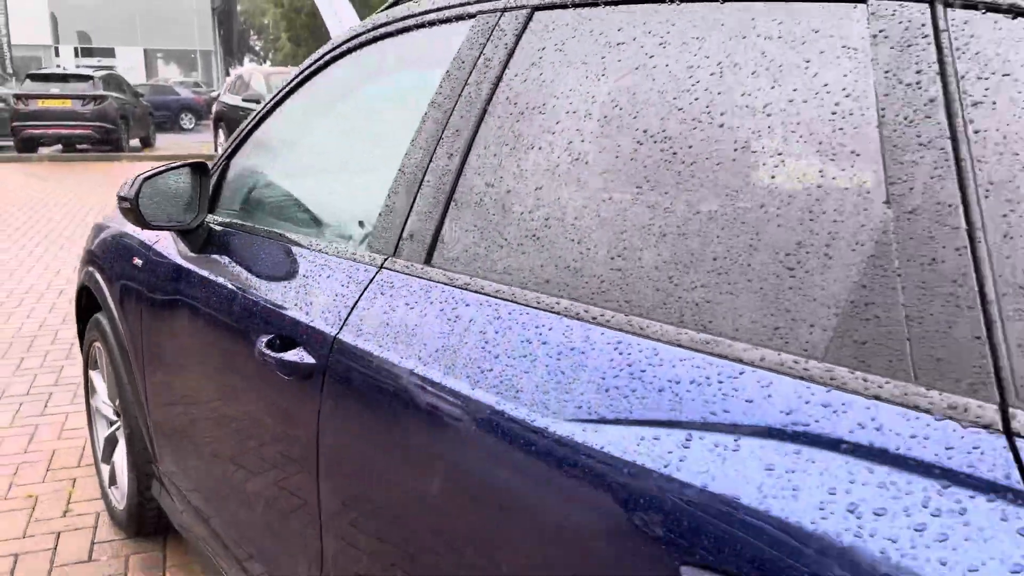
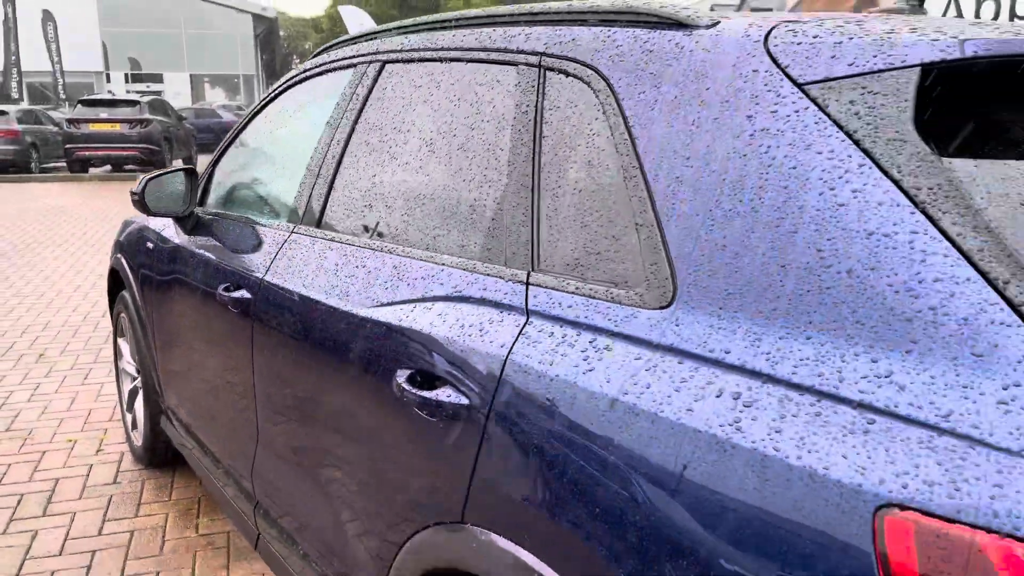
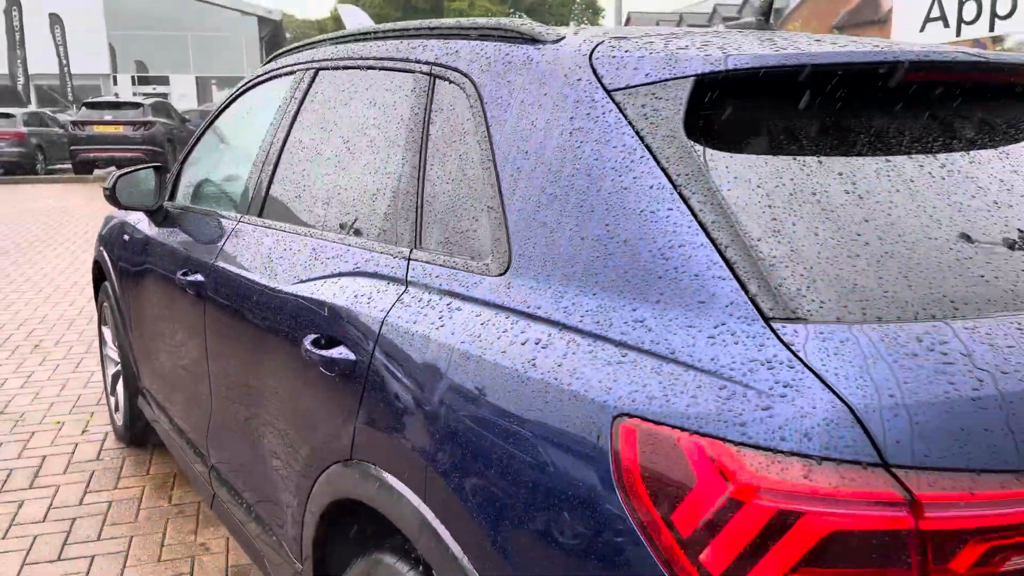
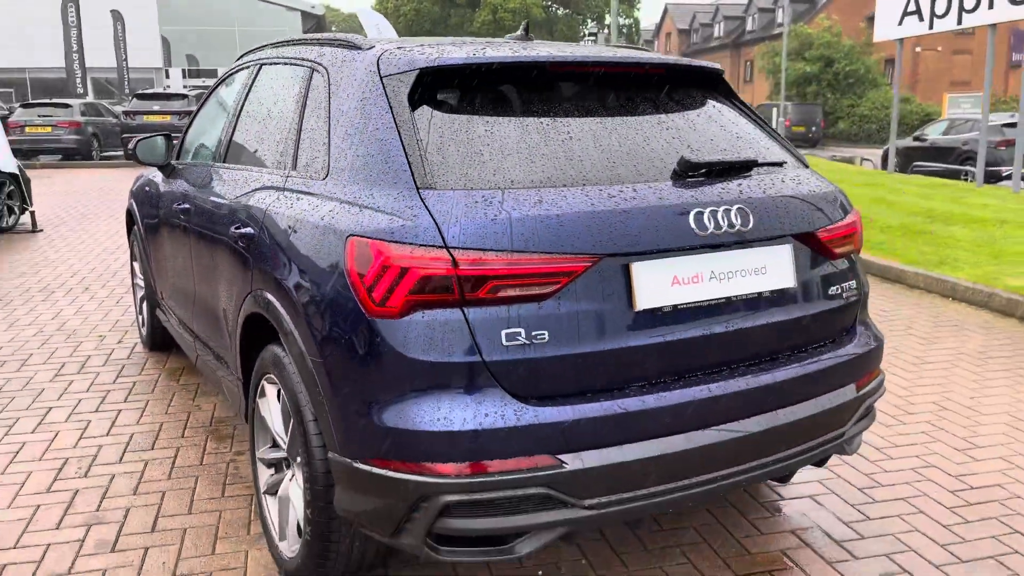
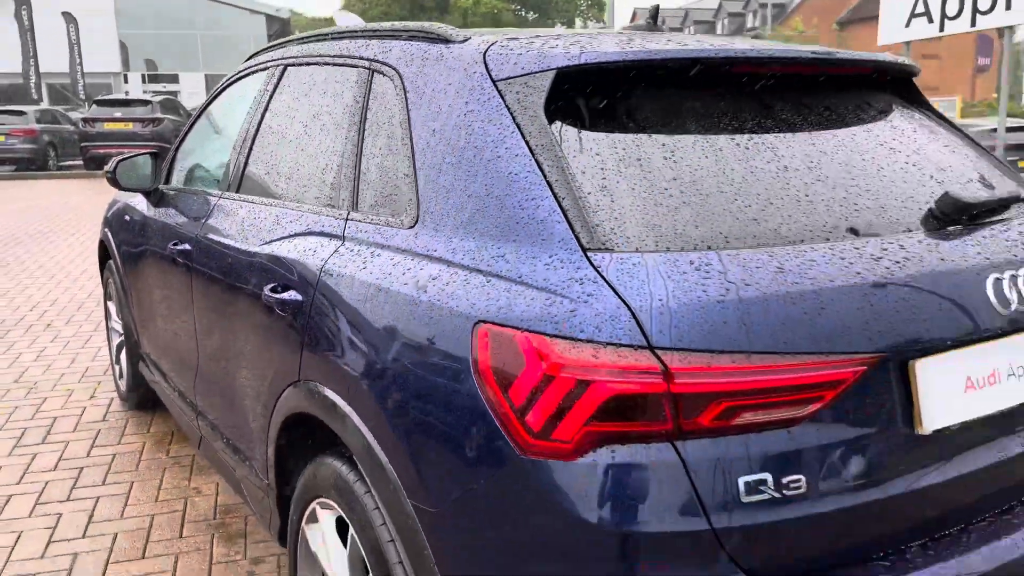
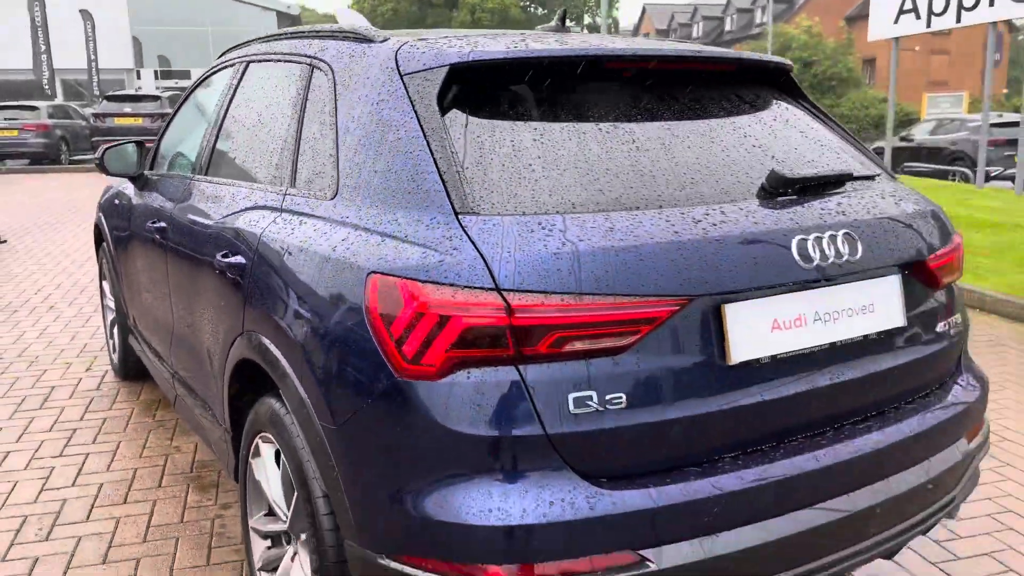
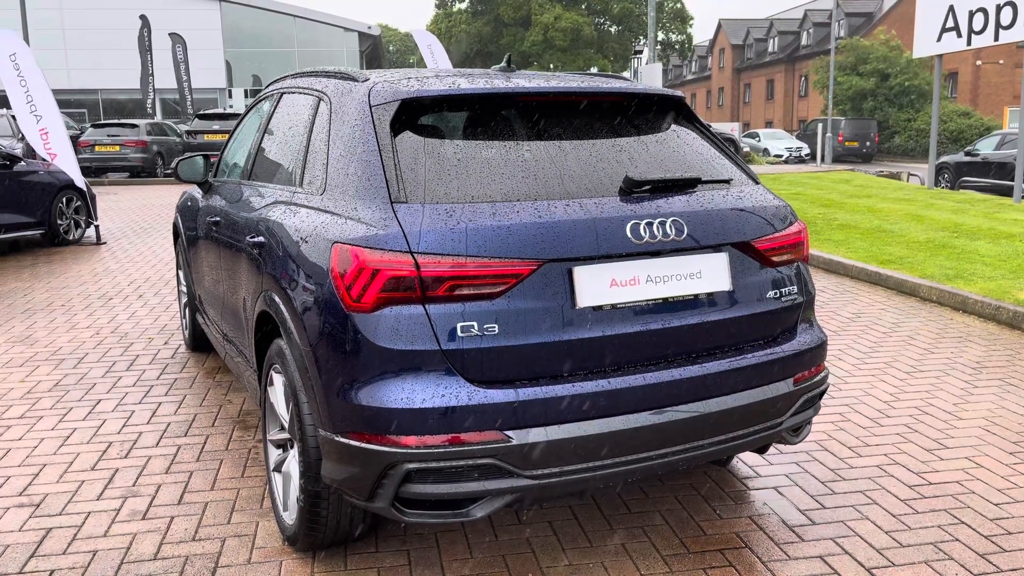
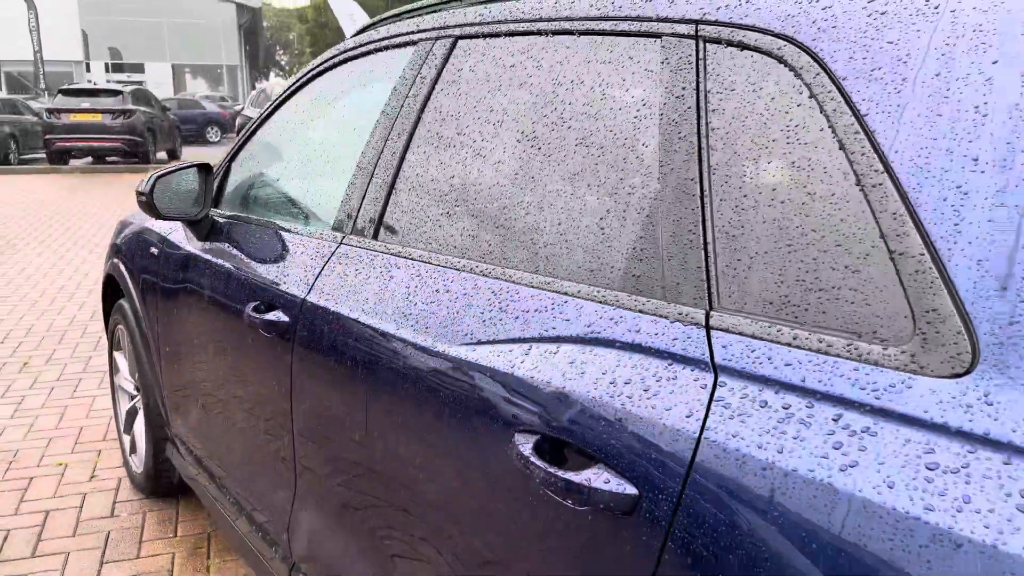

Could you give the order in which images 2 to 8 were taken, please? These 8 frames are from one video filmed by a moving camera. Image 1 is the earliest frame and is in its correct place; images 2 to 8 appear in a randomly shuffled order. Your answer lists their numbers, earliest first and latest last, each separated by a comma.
8, 2, 3, 5, 6, 4, 7
